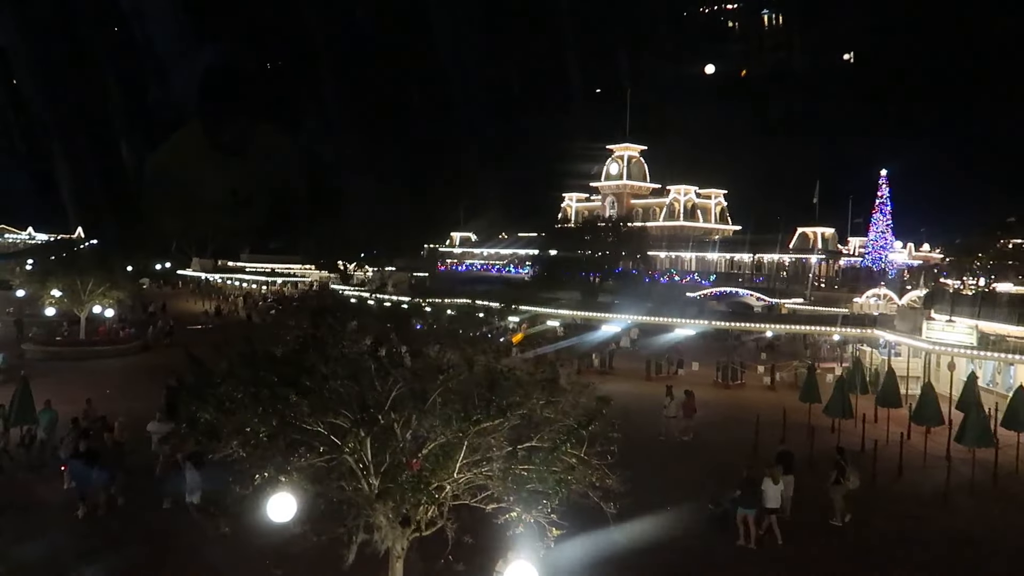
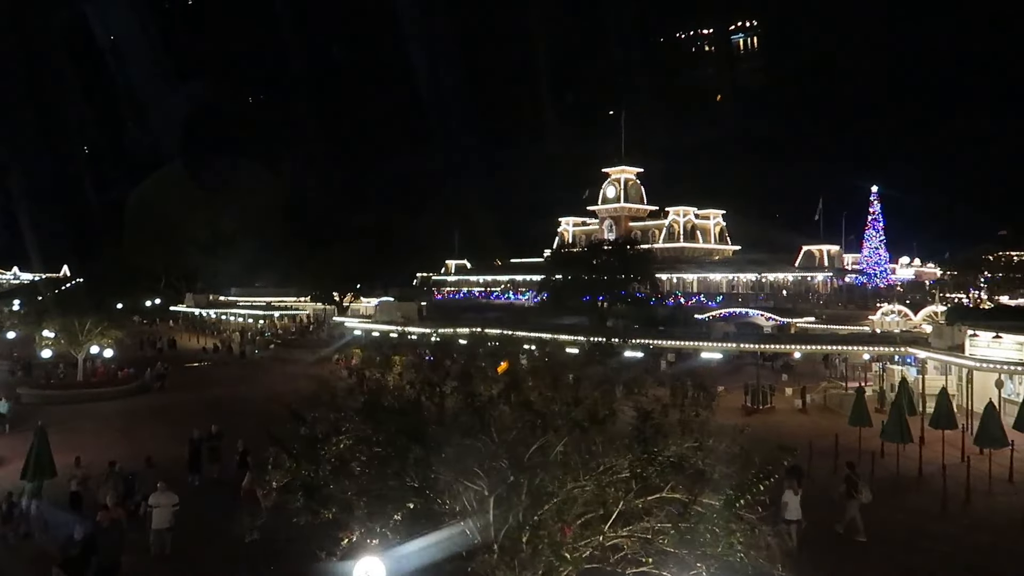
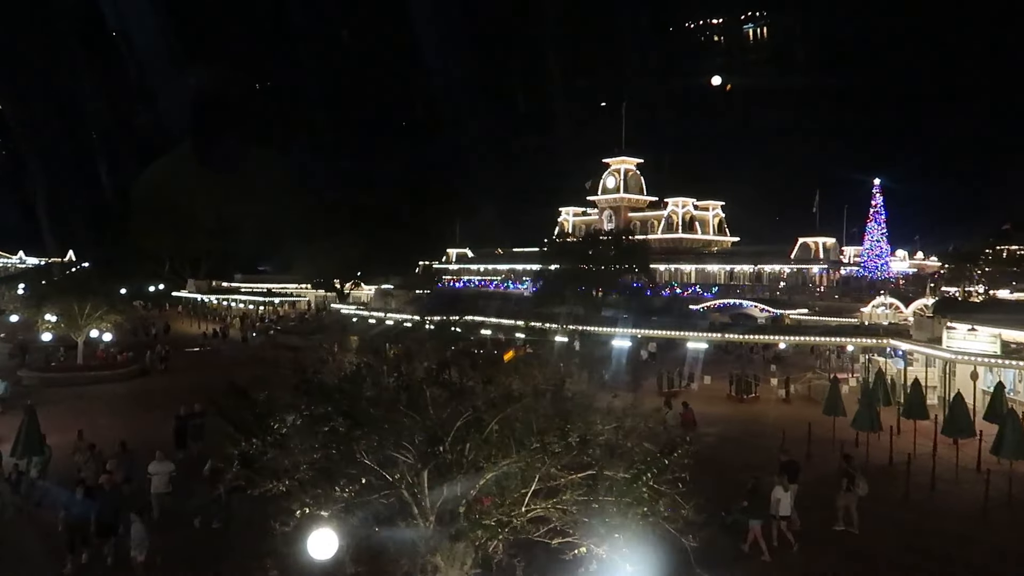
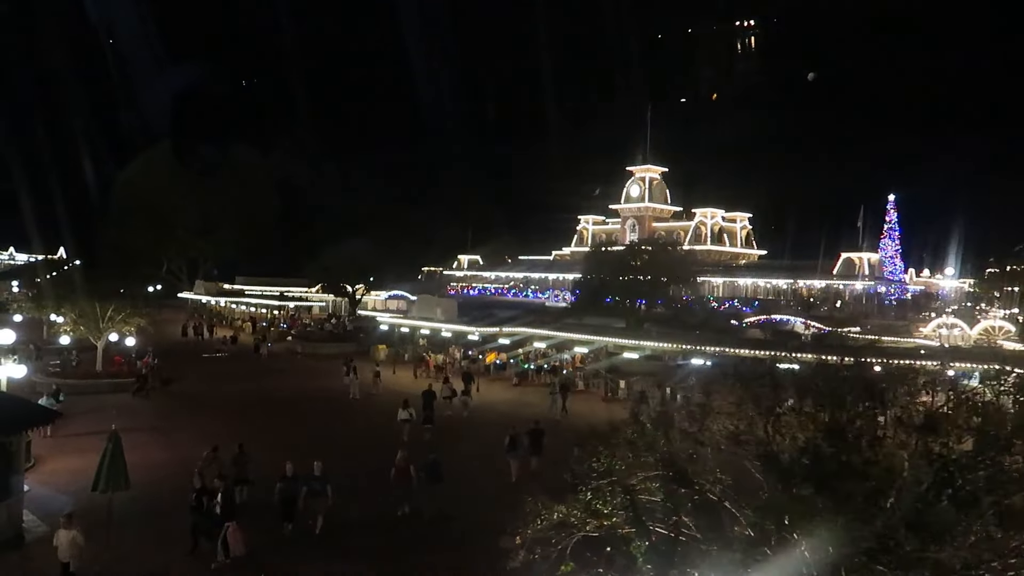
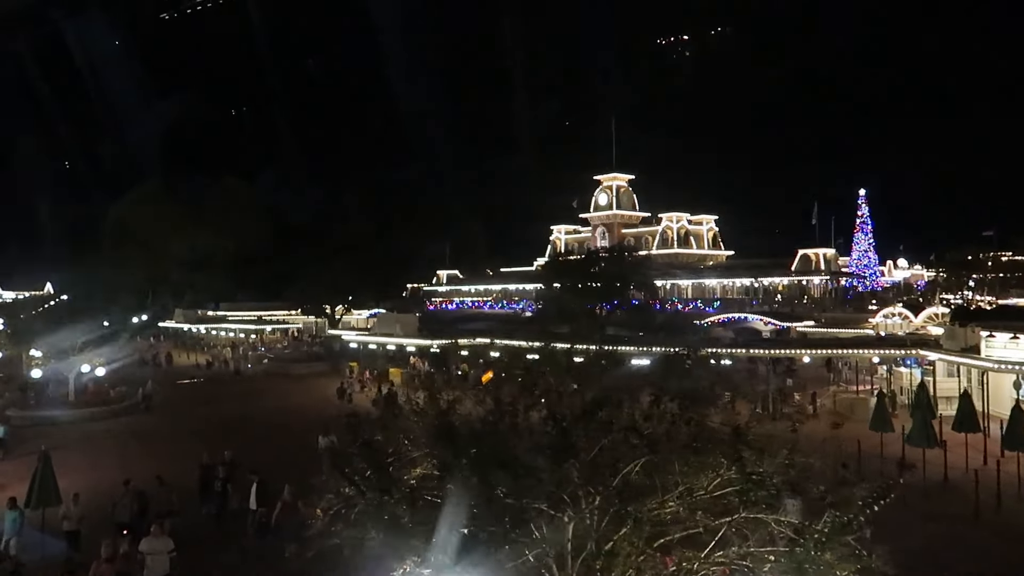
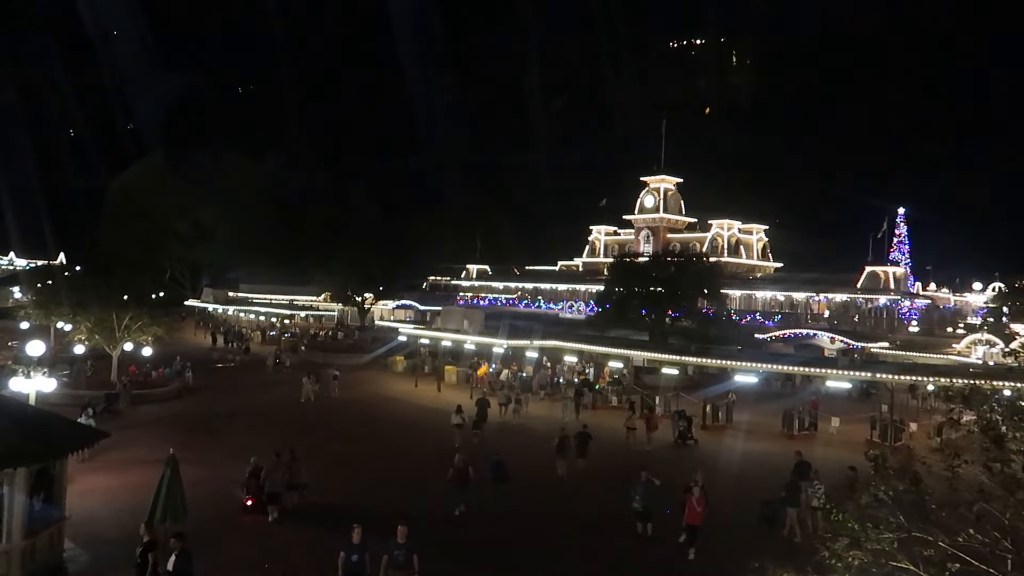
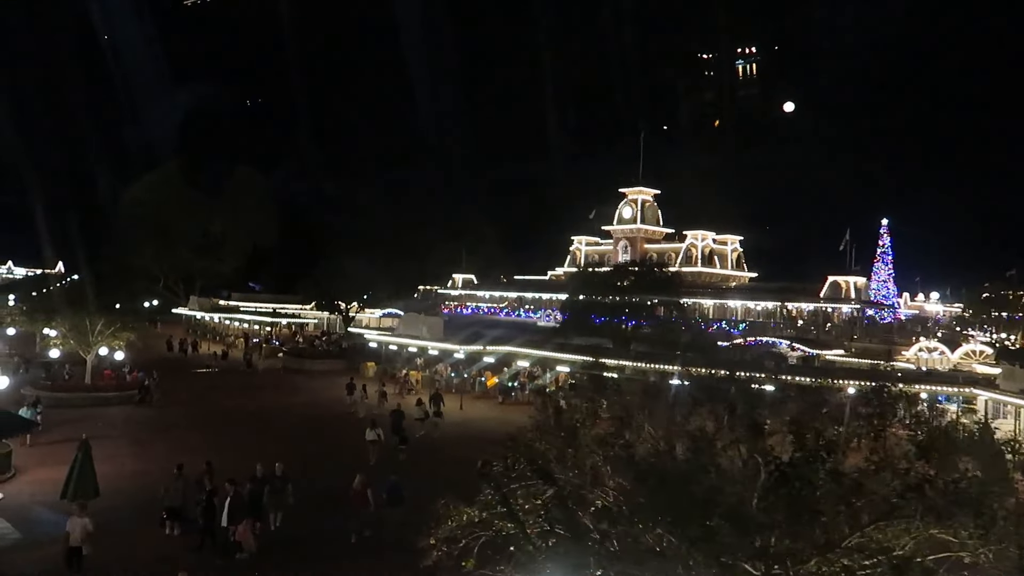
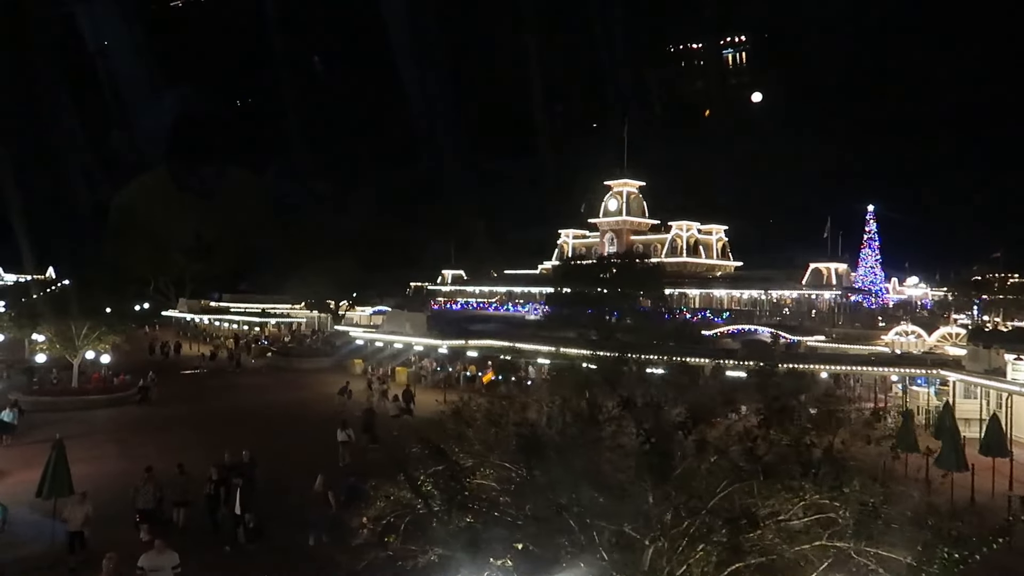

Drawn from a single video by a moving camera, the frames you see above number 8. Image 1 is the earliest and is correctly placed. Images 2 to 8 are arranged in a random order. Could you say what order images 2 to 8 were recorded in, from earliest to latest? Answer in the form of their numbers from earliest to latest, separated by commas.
3, 2, 5, 8, 7, 4, 6
